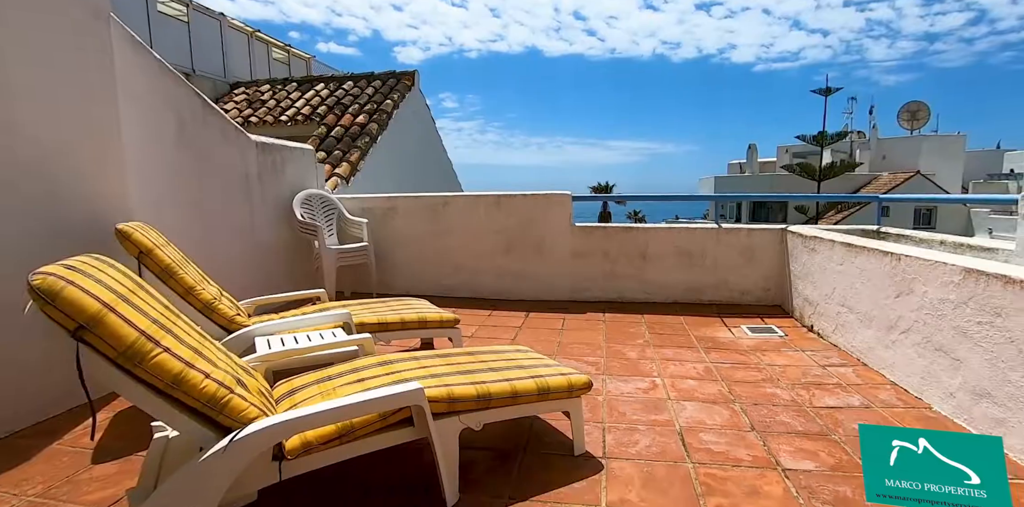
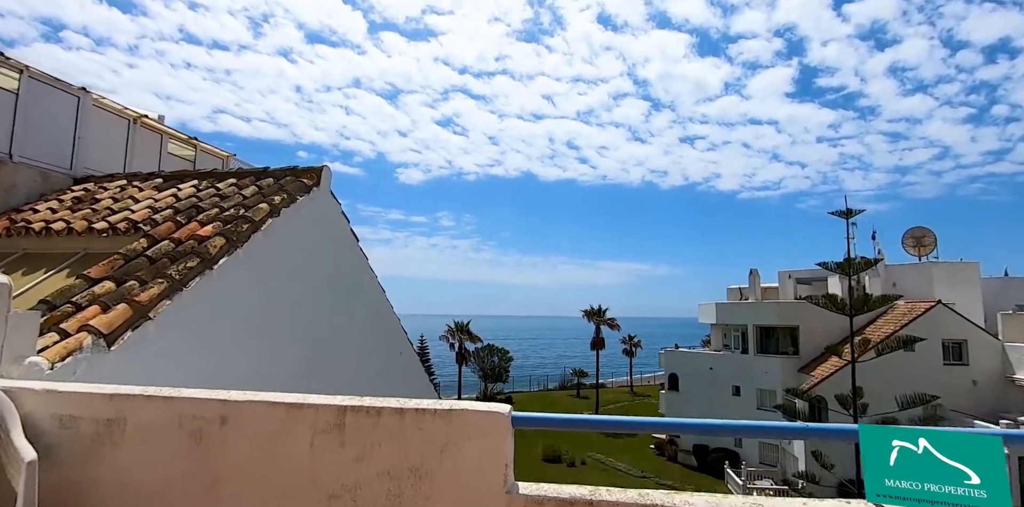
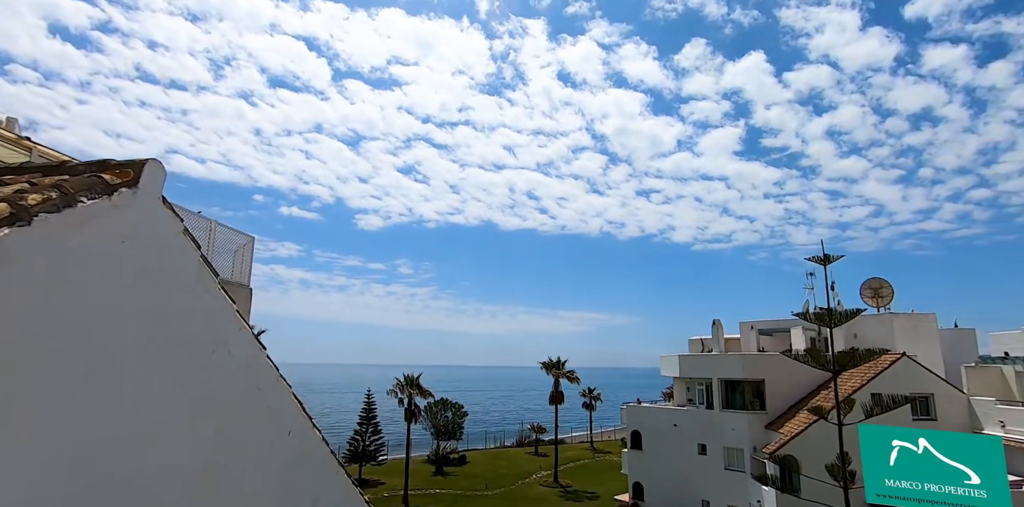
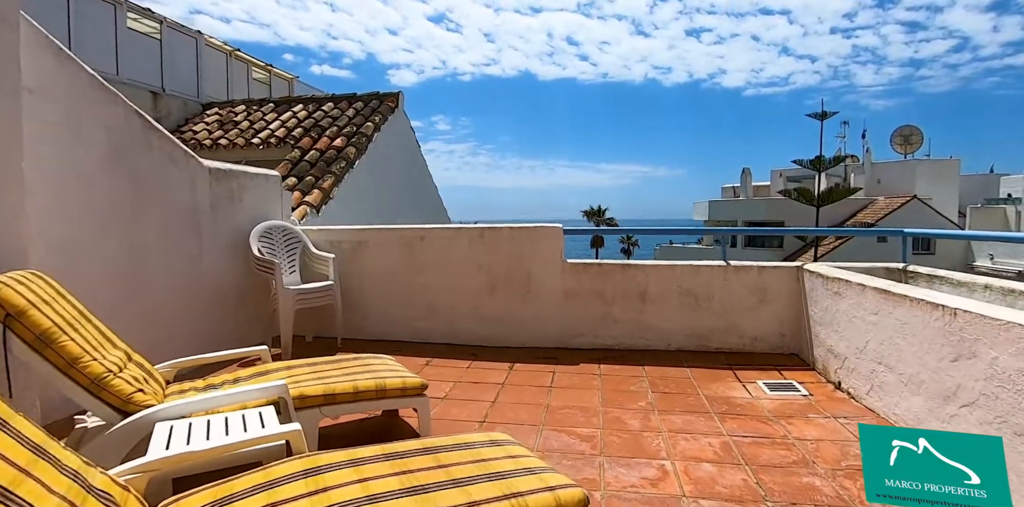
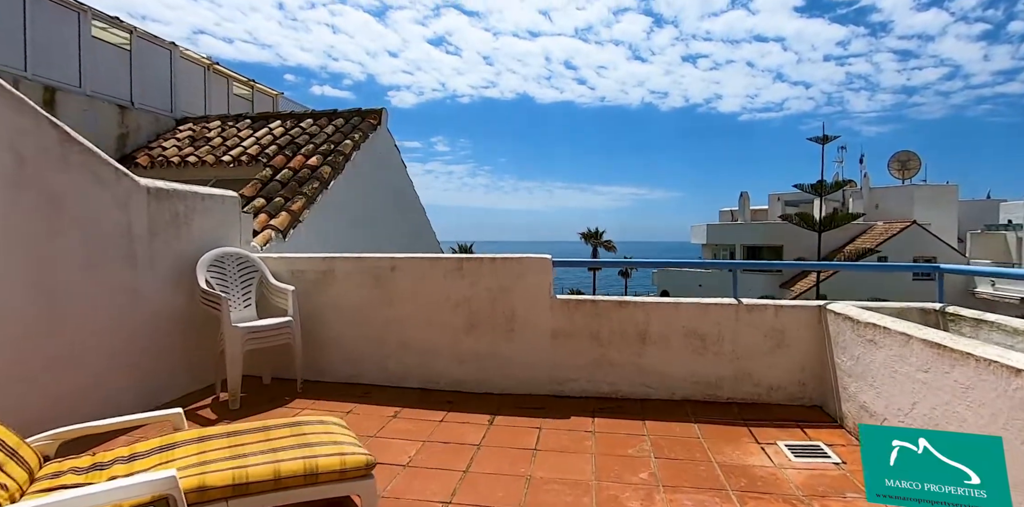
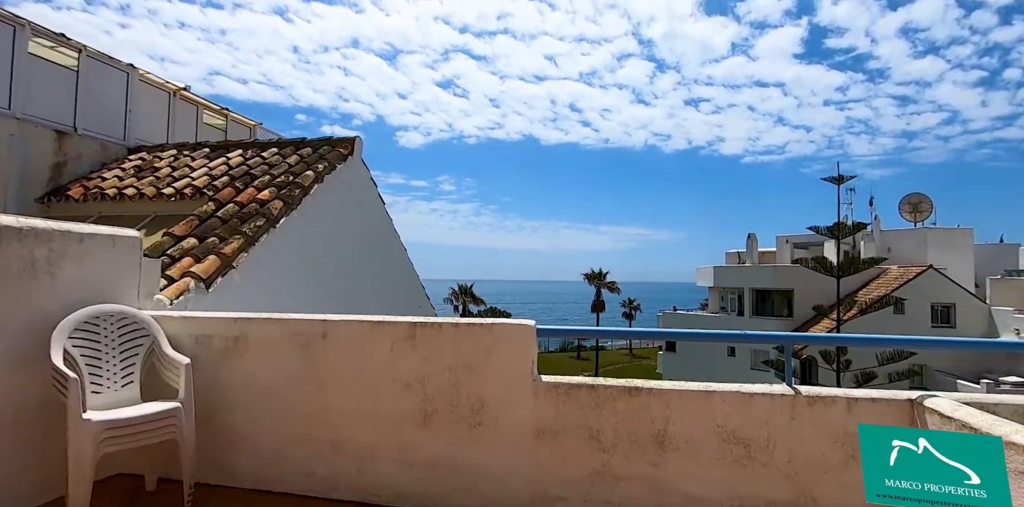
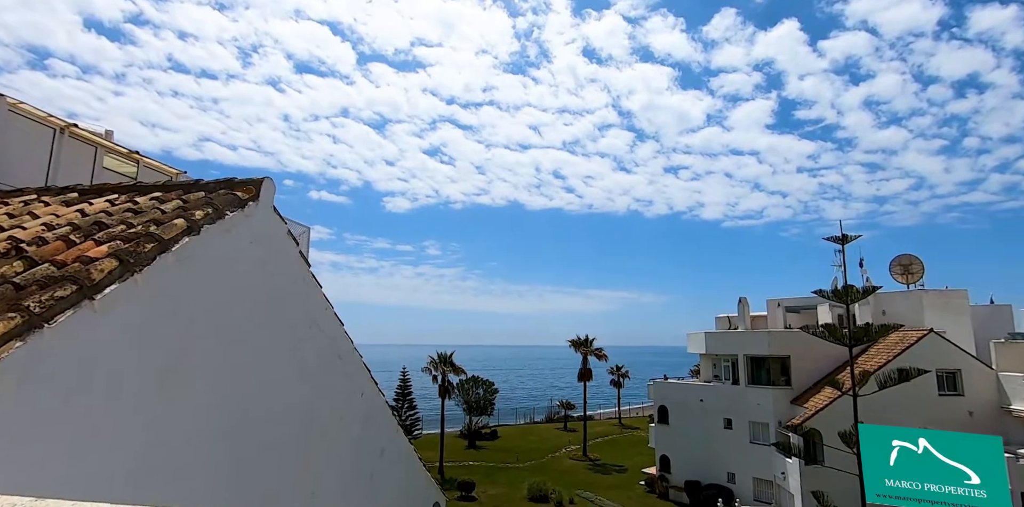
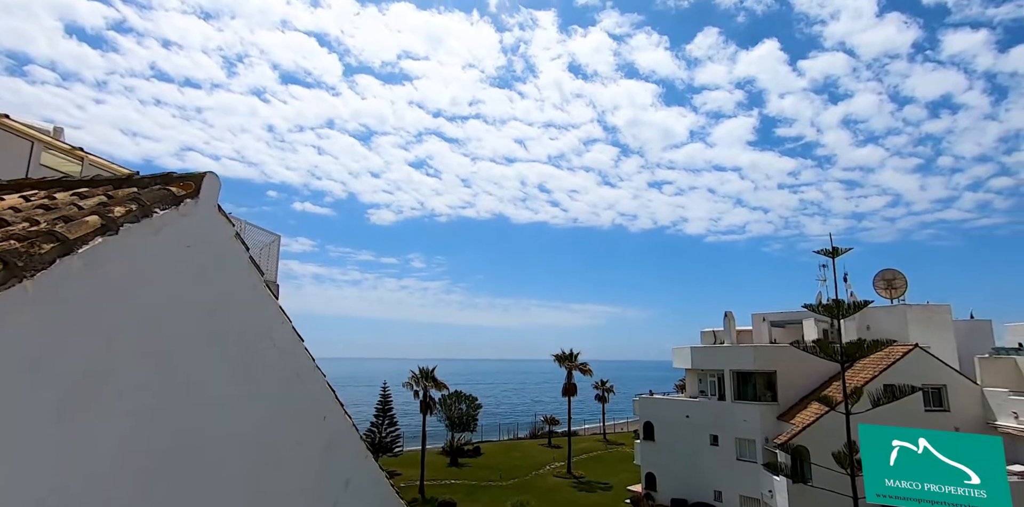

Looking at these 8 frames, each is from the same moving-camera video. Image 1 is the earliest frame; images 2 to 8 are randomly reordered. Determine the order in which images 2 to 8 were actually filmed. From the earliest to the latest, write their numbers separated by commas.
4, 5, 6, 2, 7, 8, 3
